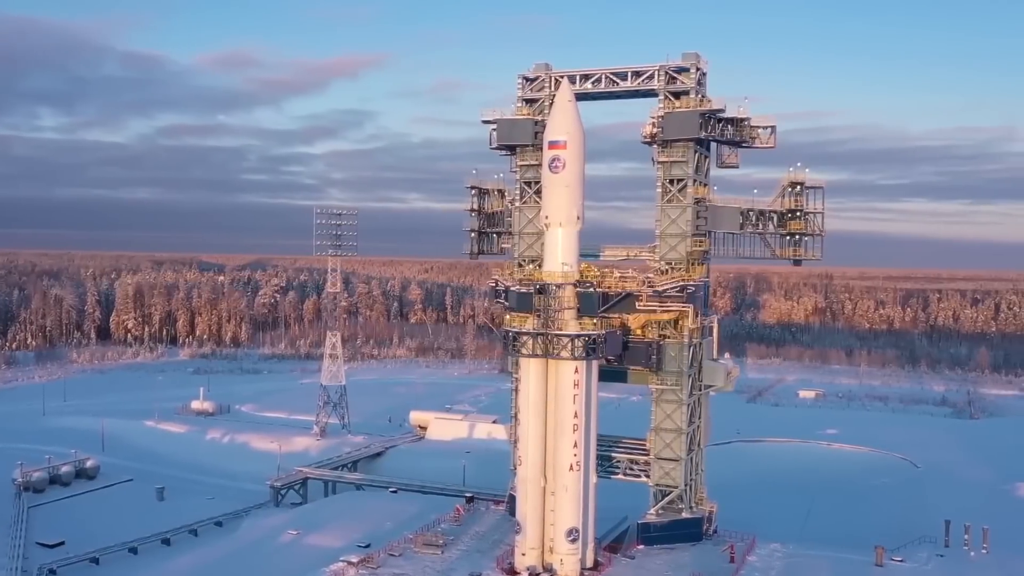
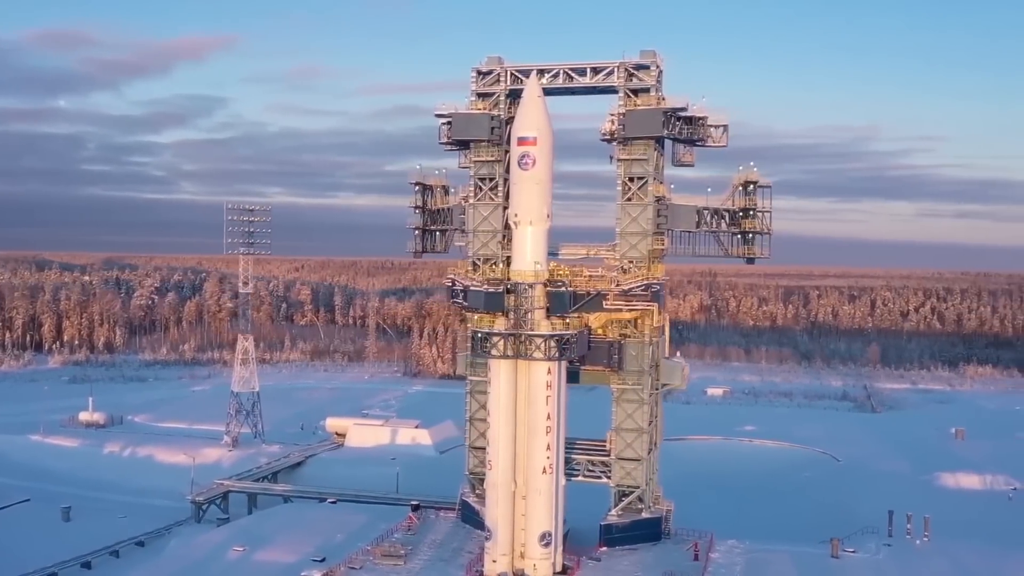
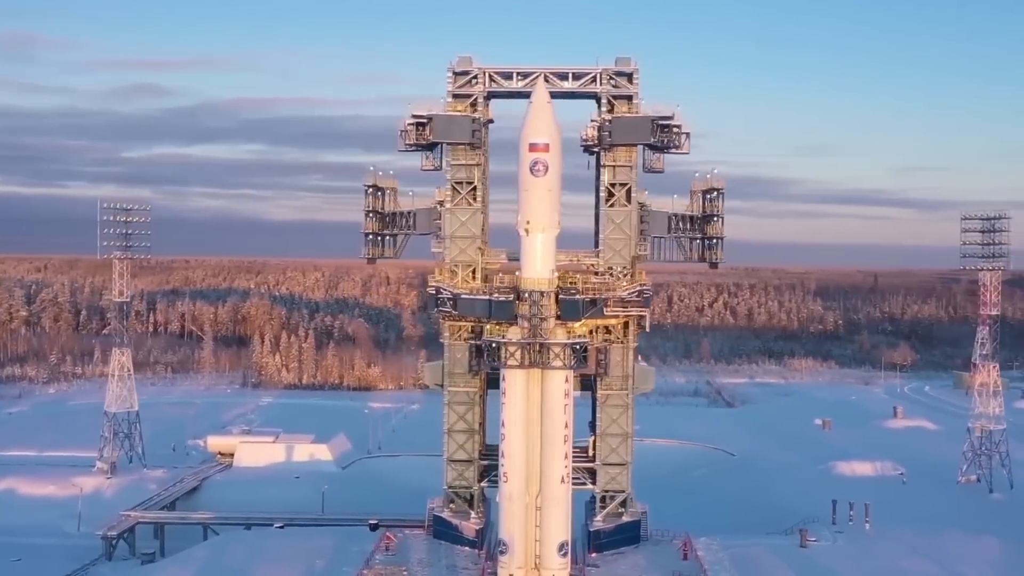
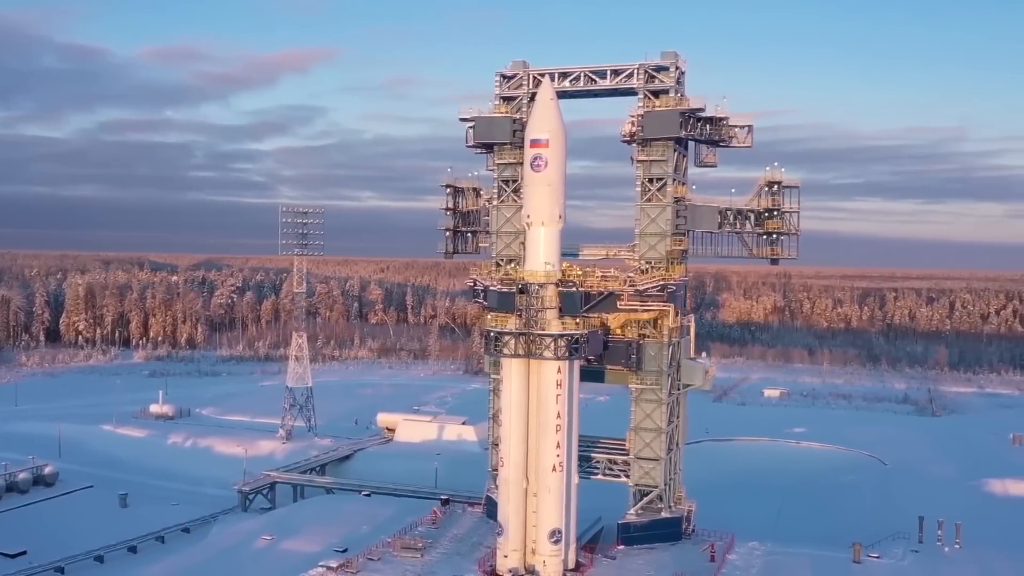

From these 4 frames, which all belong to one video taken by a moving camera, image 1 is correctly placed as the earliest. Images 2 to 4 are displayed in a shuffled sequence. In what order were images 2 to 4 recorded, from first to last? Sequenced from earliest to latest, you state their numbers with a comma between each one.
4, 2, 3
